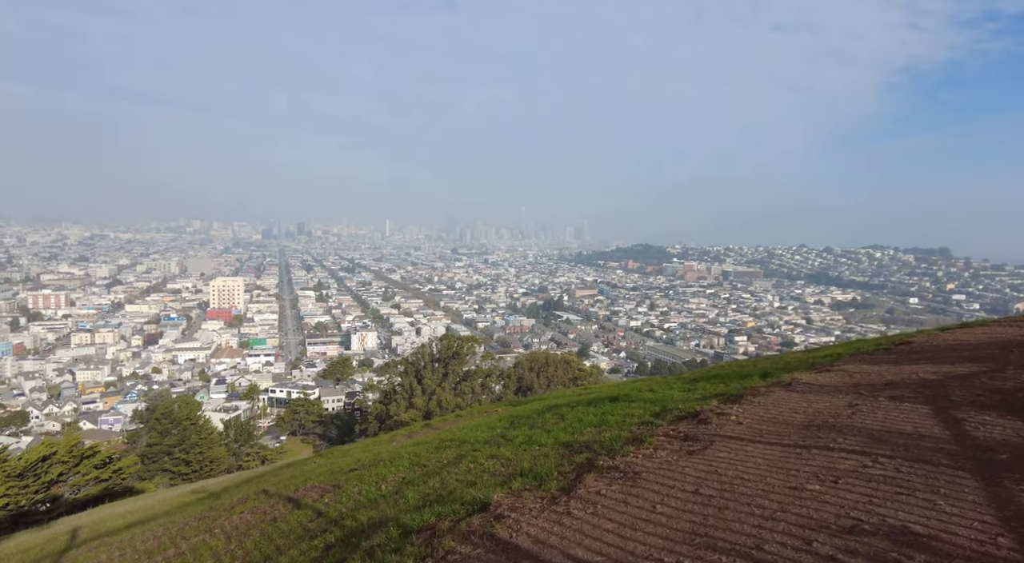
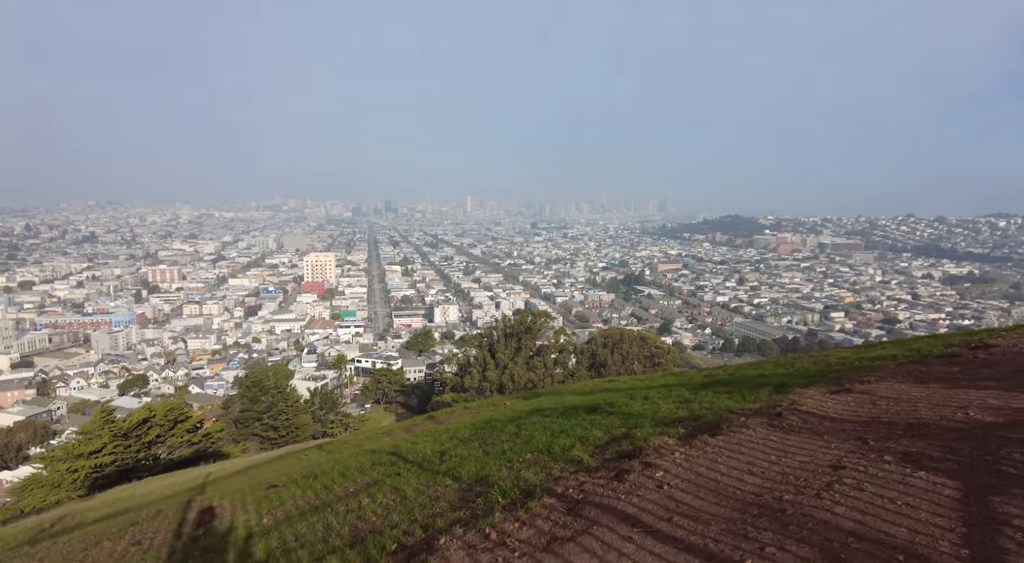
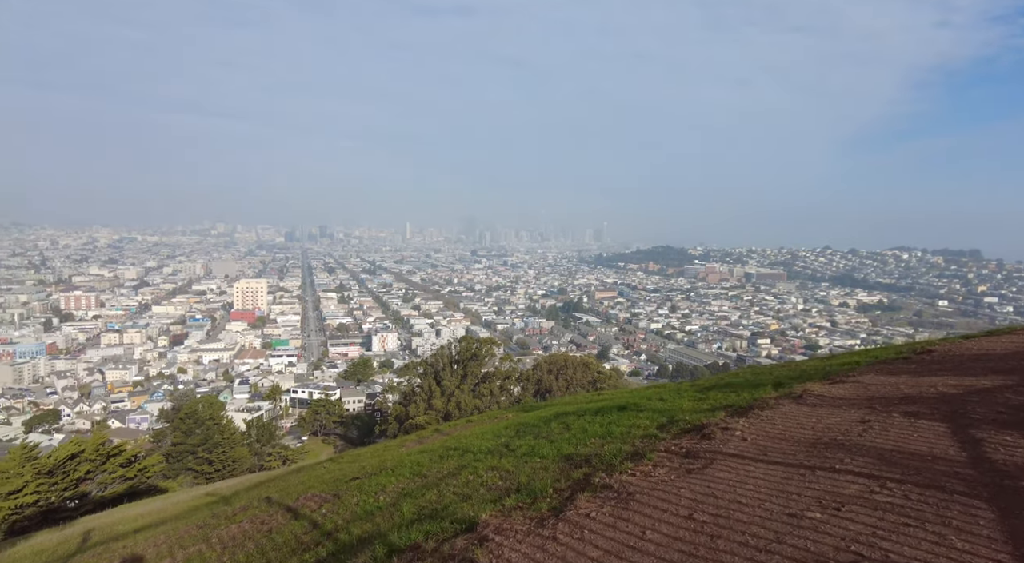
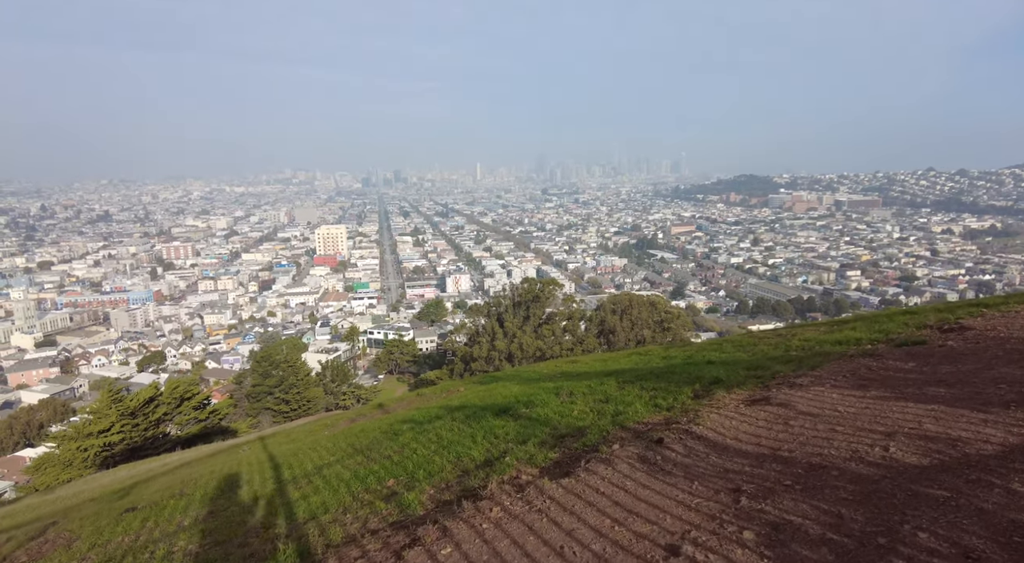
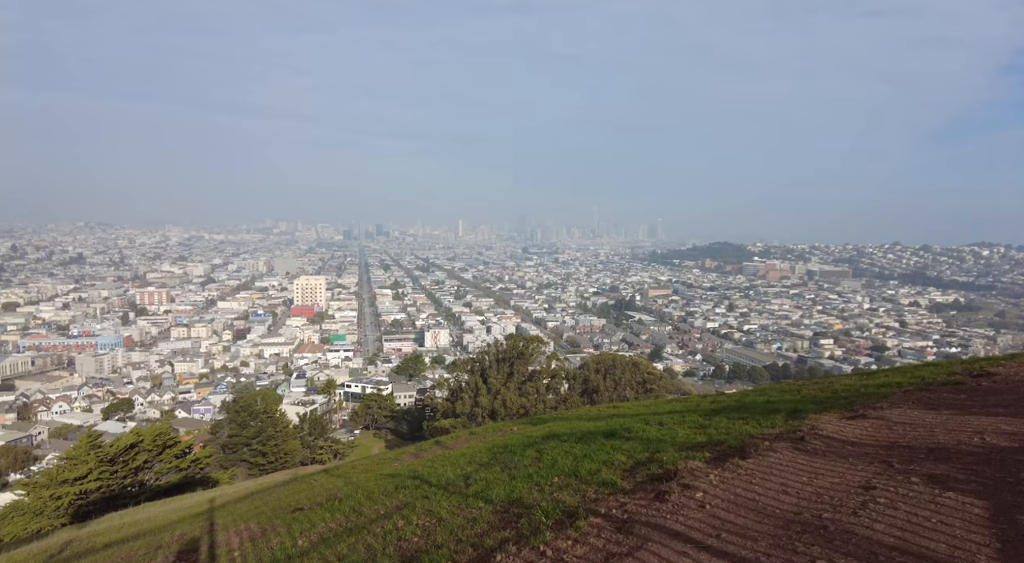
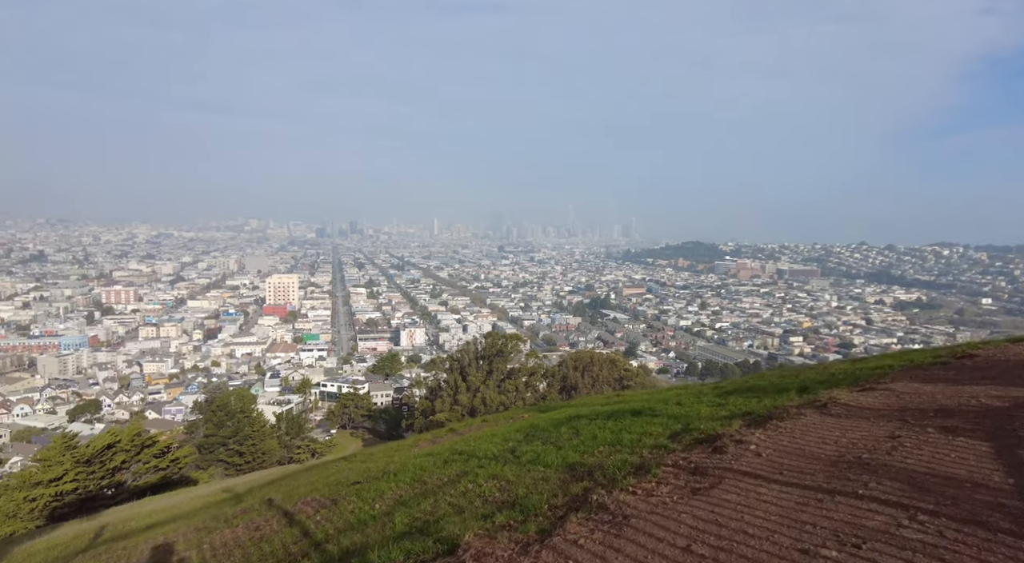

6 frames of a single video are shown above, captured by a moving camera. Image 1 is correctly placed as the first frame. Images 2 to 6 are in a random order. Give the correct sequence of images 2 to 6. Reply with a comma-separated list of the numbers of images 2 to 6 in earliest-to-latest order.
3, 6, 5, 2, 4
